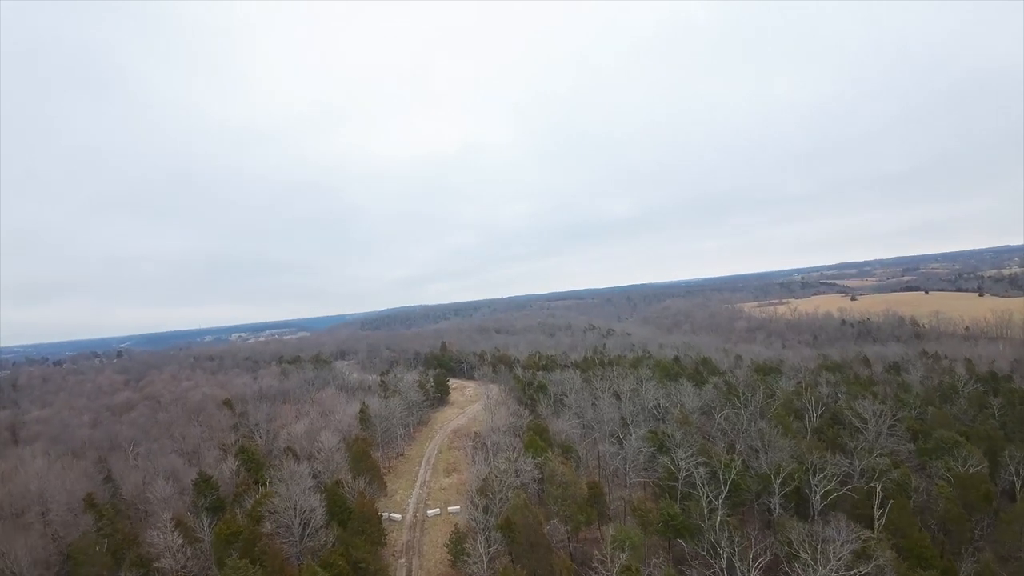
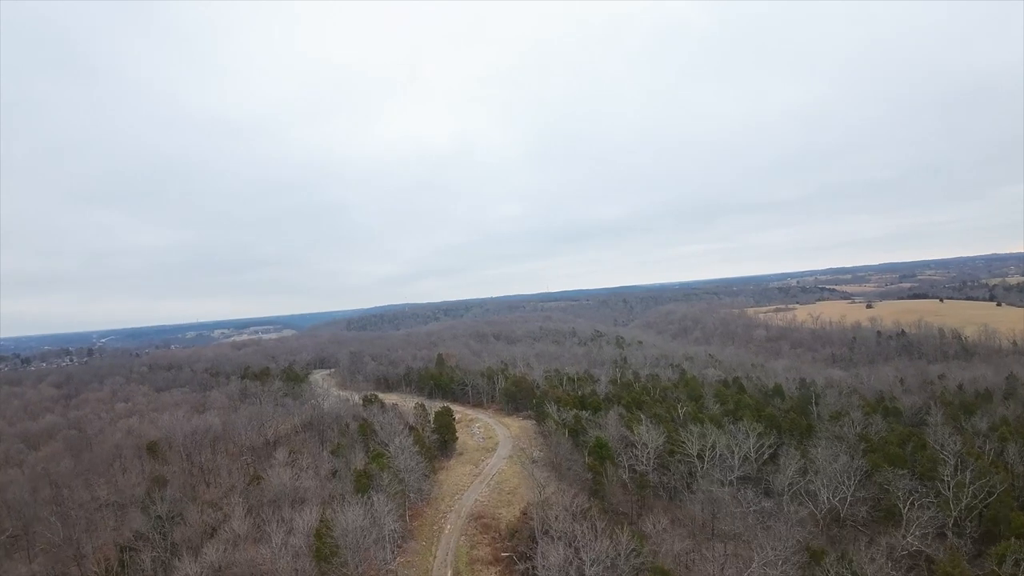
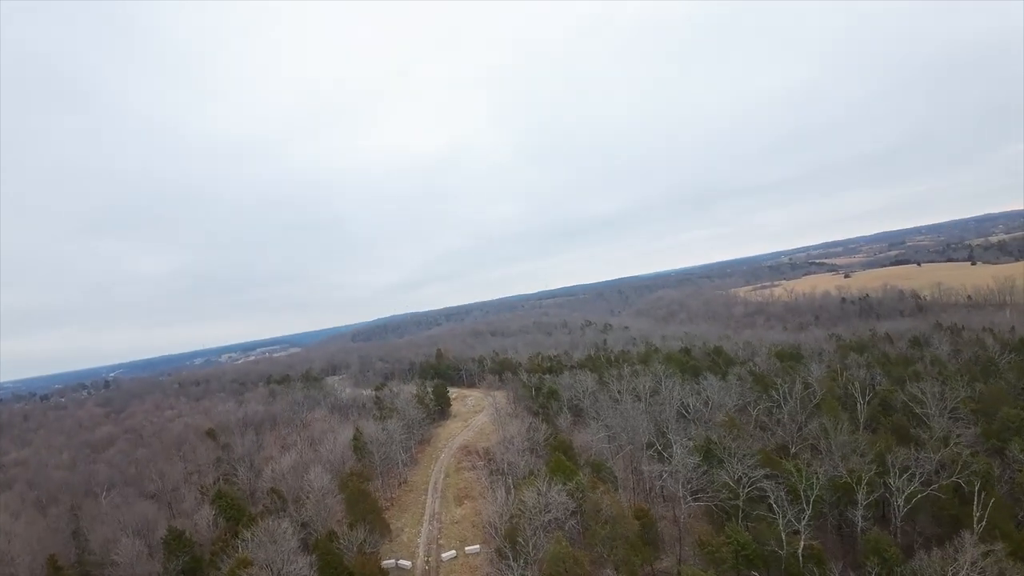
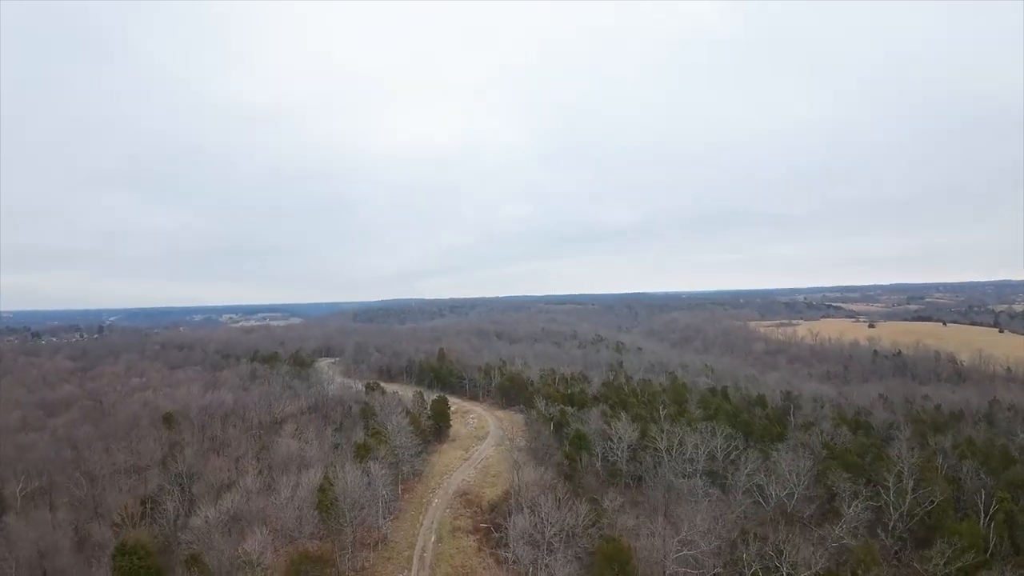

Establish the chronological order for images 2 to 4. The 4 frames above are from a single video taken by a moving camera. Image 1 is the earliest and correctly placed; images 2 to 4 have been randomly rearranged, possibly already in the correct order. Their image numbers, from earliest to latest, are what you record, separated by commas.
3, 4, 2
